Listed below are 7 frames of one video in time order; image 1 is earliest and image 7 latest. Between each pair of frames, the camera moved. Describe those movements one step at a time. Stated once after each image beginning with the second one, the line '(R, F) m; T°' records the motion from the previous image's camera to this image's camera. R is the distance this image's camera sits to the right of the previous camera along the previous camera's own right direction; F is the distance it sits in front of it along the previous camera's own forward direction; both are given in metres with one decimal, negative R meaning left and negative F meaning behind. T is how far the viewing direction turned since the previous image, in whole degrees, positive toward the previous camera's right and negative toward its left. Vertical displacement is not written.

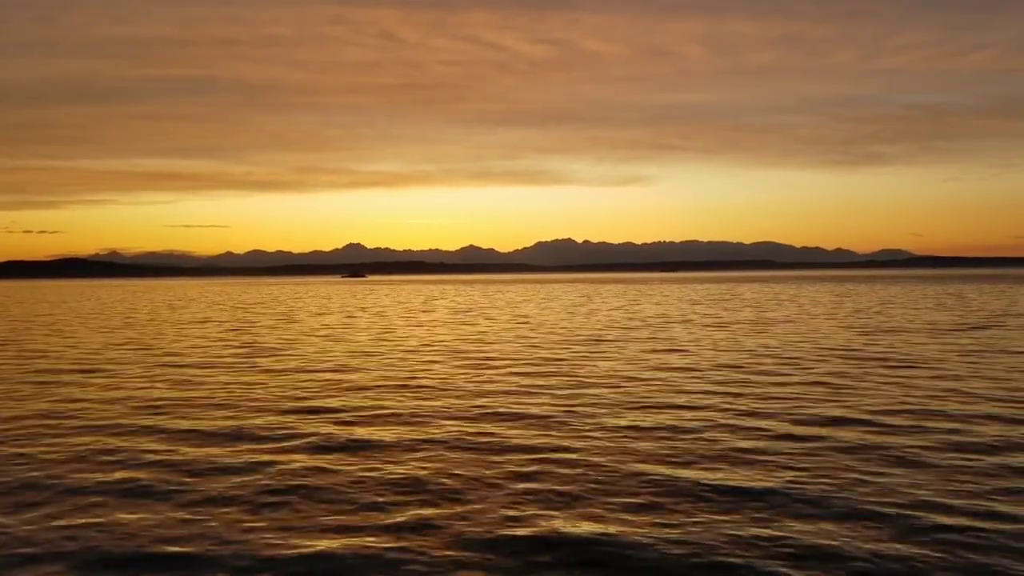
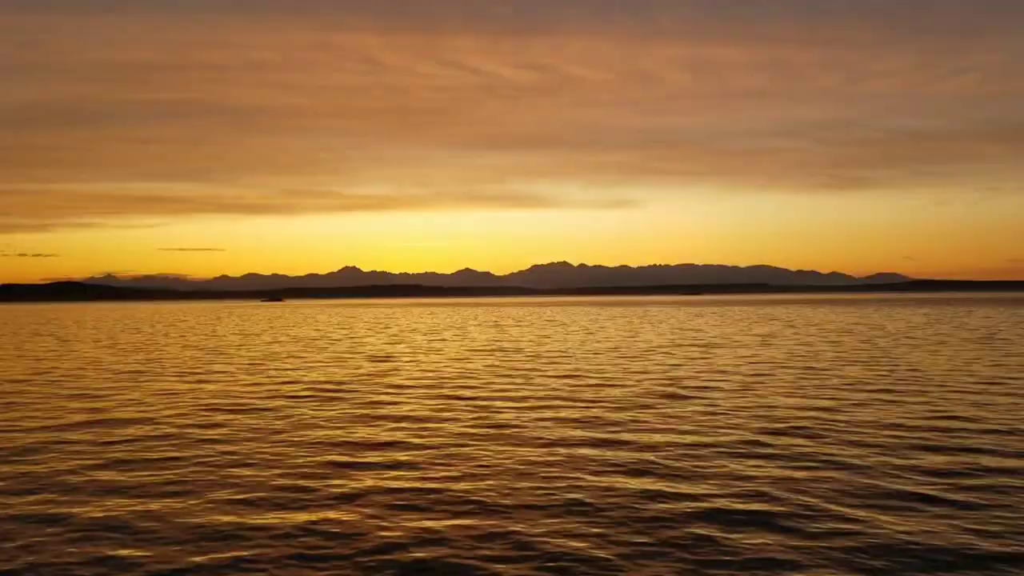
(-5.4, -0.3) m; +1°
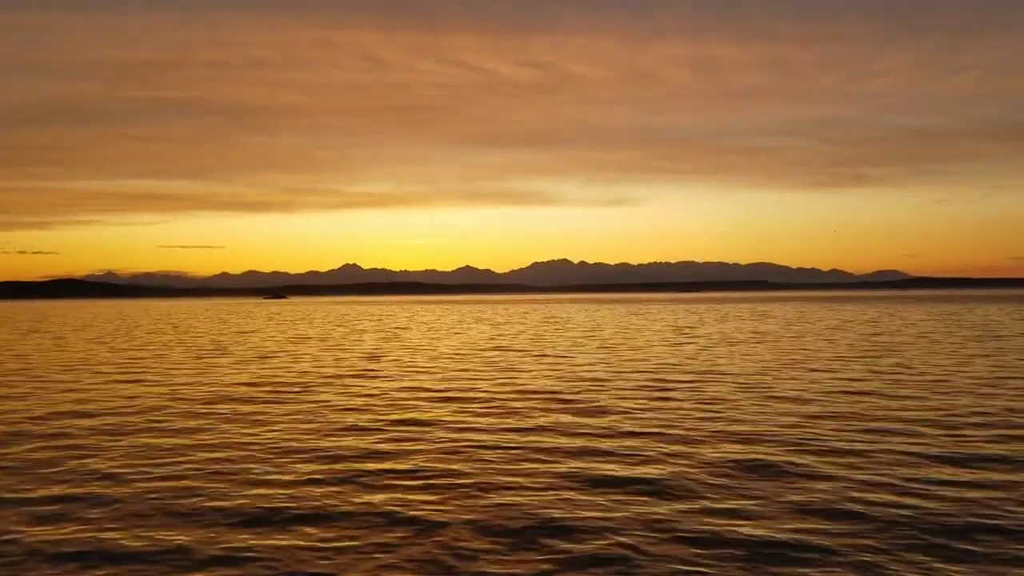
(+0.6, -0.1) m; 0°
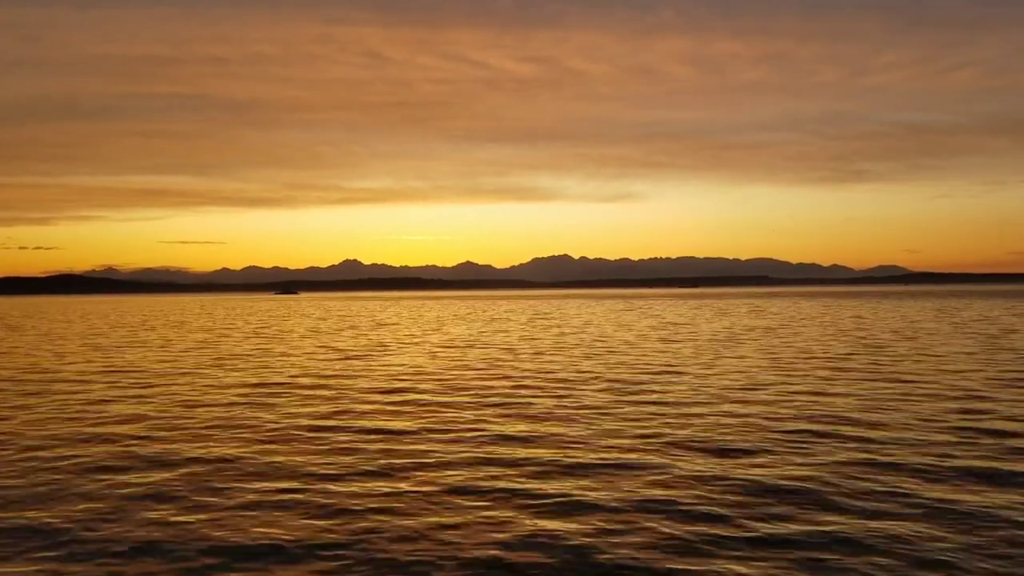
(+0.5, -1.3) m; 0°
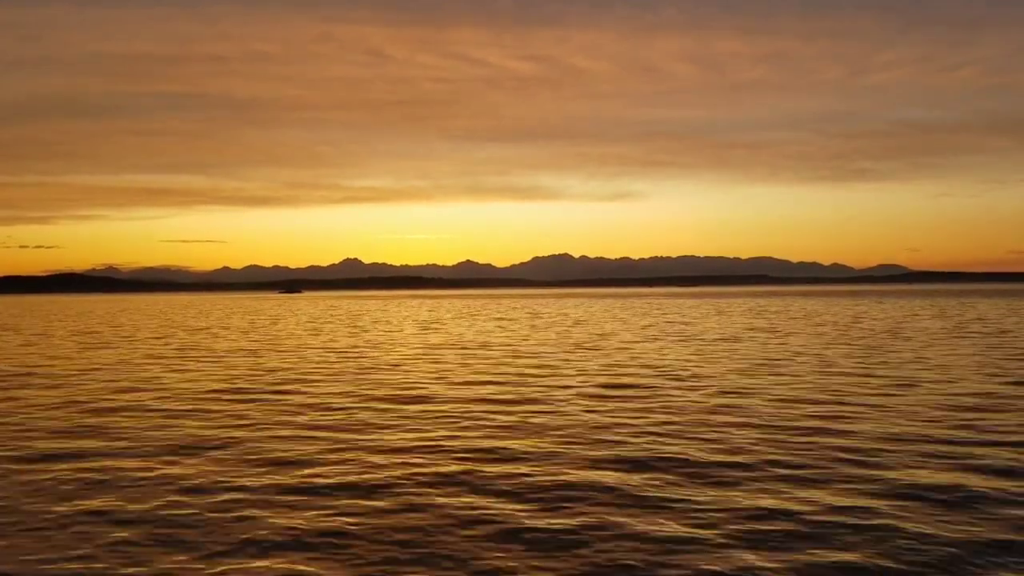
(-2.0, +0.6) m; 0°
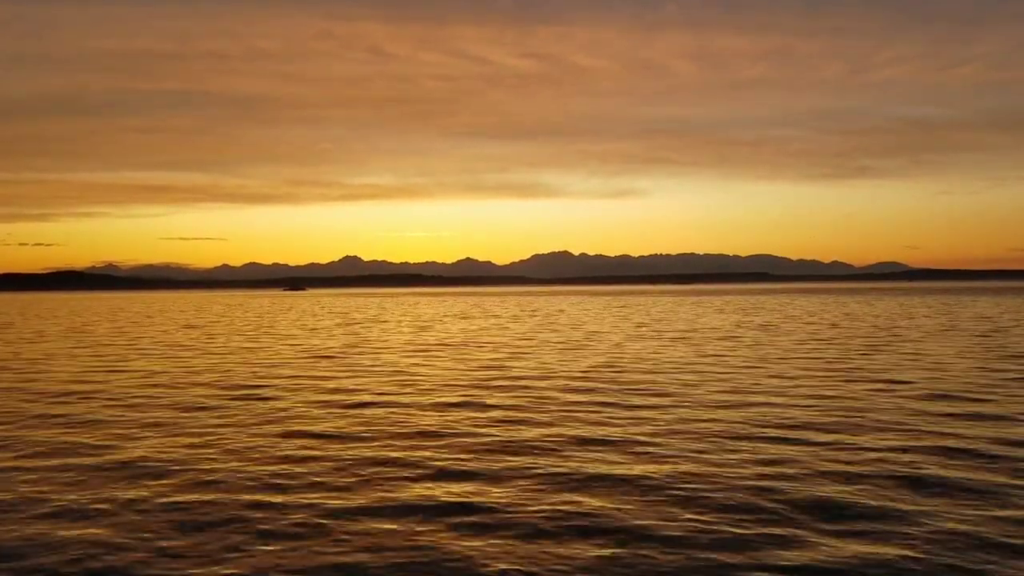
(-2.8, -0.5) m; 0°
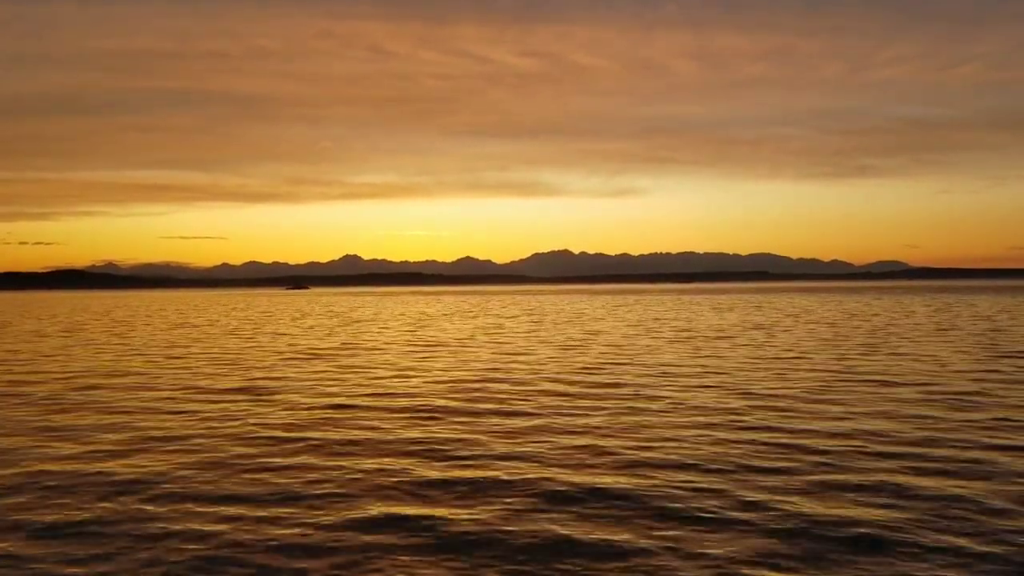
(-1.5, -1.3) m; 0°
